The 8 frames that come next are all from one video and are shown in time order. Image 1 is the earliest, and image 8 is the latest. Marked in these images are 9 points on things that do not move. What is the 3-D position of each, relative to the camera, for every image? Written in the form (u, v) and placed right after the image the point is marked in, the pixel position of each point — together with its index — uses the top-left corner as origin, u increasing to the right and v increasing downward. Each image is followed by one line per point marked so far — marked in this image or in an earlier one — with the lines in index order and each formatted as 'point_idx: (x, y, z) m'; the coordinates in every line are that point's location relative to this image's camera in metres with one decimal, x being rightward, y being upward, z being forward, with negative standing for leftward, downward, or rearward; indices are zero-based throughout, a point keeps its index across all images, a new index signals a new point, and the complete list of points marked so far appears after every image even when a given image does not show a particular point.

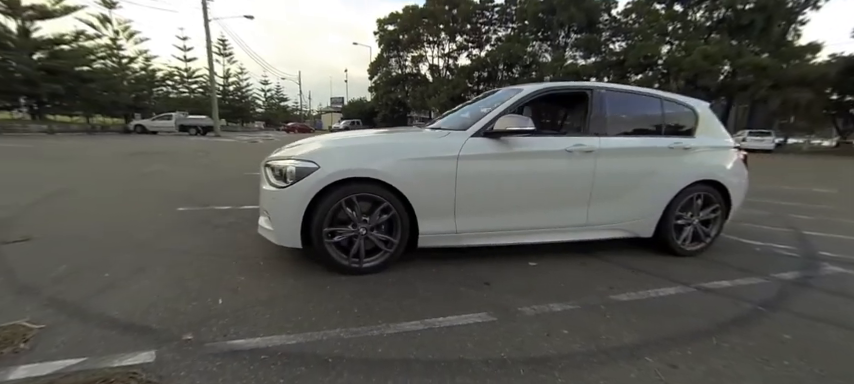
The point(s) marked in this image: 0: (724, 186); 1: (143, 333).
0: (+3.0, +0.1, +3.1) m
1: (-1.6, -0.8, +1.7) m
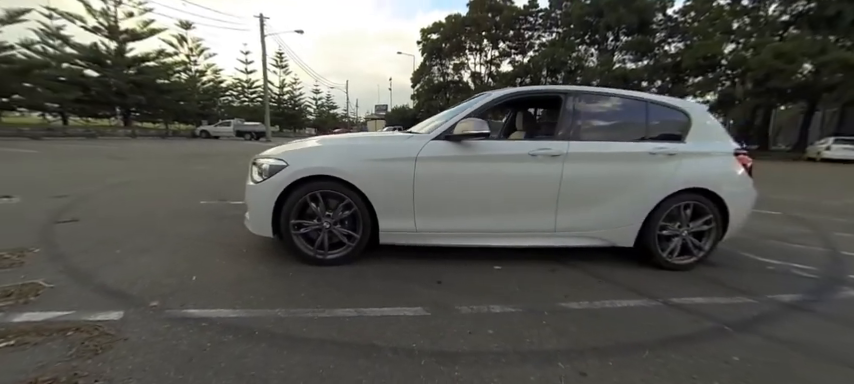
0: (+2.7, -0.1, +2.9) m
1: (-2.0, -0.7, +2.1) m
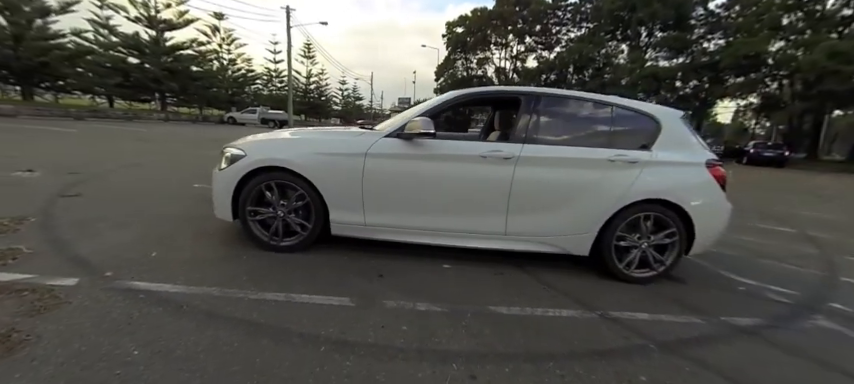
0: (+2.3, -0.2, +2.7) m
1: (-2.6, -0.6, +2.3) m
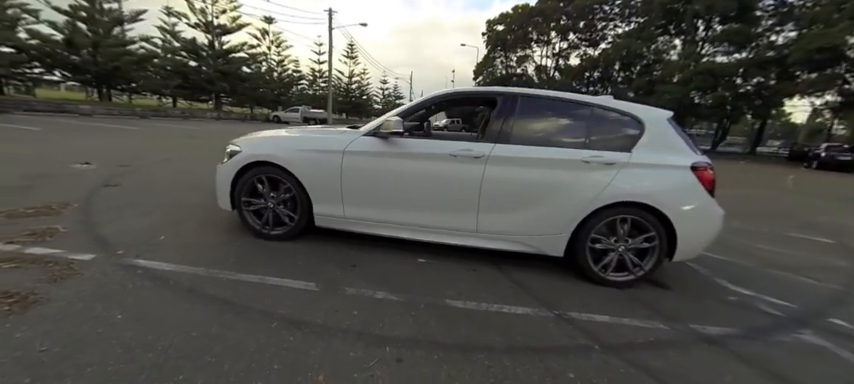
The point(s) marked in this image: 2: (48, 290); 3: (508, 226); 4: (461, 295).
0: (+2.0, -0.2, +2.6) m
1: (-2.9, -0.5, +2.7) m
2: (-2.5, -0.7, +2.1) m
3: (+0.7, -0.3, +2.8) m
4: (+0.3, -0.8, +2.5) m
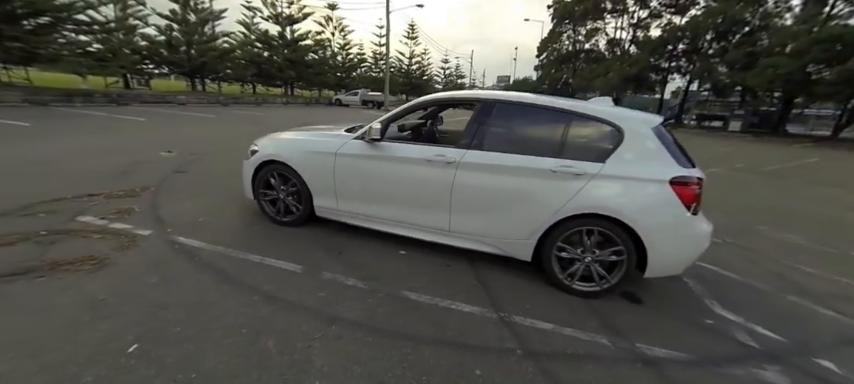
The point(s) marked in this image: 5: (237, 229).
0: (+1.7, -0.3, +2.6) m
1: (-3.1, -0.3, +3.5) m
2: (-2.8, -0.6, +2.8) m
3: (+0.5, -0.4, +3.0) m
4: (0.0, -0.9, +2.8) m
5: (-2.2, -0.4, +3.6) m
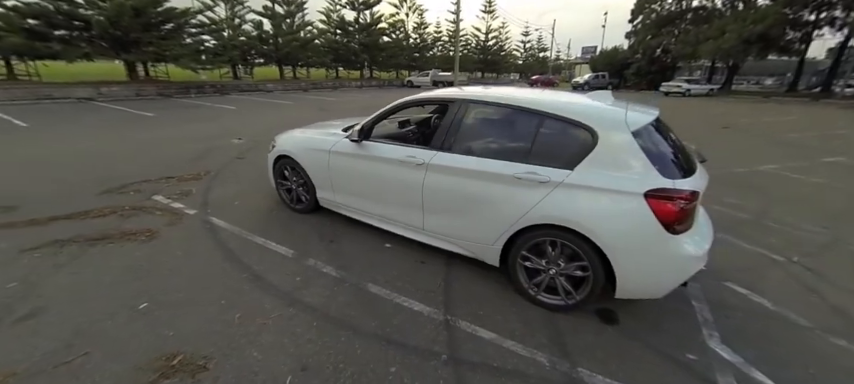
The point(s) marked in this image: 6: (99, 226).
0: (+1.3, -0.4, +2.3) m
1: (-3.1, -0.2, +4.3) m
2: (-3.1, -0.5, +3.6) m
3: (+0.2, -0.4, +3.0) m
4: (-0.4, -0.9, +3.0) m
5: (-2.3, -0.3, +4.2) m
6: (-3.8, -0.4, +3.6) m
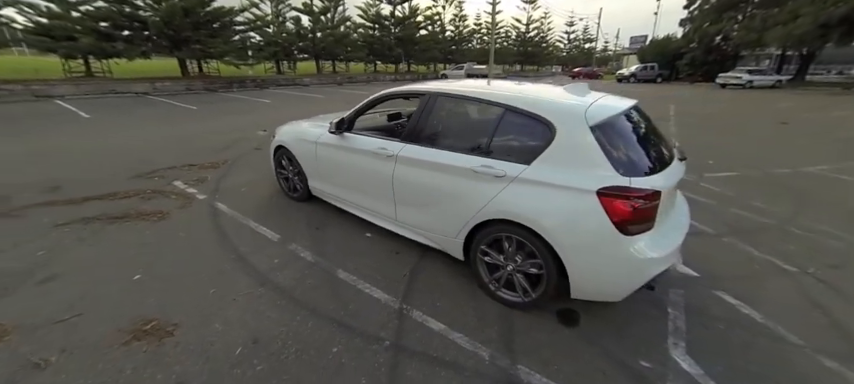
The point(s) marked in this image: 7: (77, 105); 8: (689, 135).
0: (+0.9, -0.4, +2.3) m
1: (-3.3, 0.0, +4.7) m
2: (-3.3, -0.3, +4.0) m
3: (-0.1, -0.3, +3.1) m
4: (-0.7, -0.8, +3.1) m
5: (-2.4, -0.1, +4.5) m
6: (-4.0, -0.2, +4.1) m
7: (-12.5, +3.1, +11.1) m
8: (+8.2, +1.7, +9.6) m
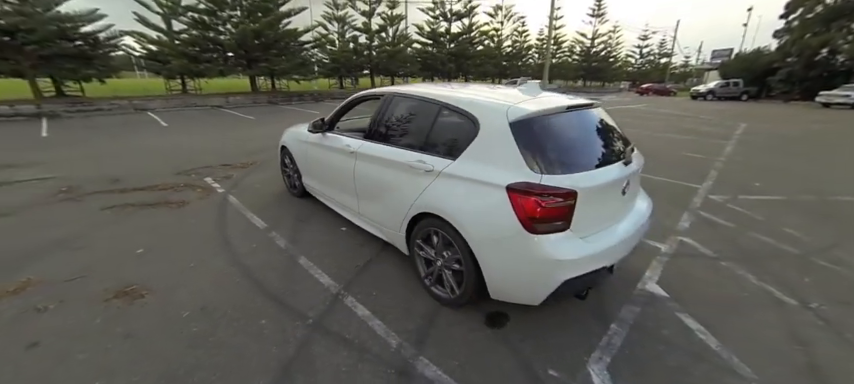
0: (+0.3, -0.3, +2.2) m
1: (-3.4, +0.1, +5.4) m
2: (-3.5, -0.1, +4.7) m
3: (-0.5, -0.3, +3.2) m
4: (-1.2, -0.7, +3.3) m
5: (-2.6, 0.0, +5.0) m
6: (-4.2, 0.0, +4.9) m
7: (-11.3, +3.3, +13.3) m
8: (+8.8, +1.1, +8.4) m
